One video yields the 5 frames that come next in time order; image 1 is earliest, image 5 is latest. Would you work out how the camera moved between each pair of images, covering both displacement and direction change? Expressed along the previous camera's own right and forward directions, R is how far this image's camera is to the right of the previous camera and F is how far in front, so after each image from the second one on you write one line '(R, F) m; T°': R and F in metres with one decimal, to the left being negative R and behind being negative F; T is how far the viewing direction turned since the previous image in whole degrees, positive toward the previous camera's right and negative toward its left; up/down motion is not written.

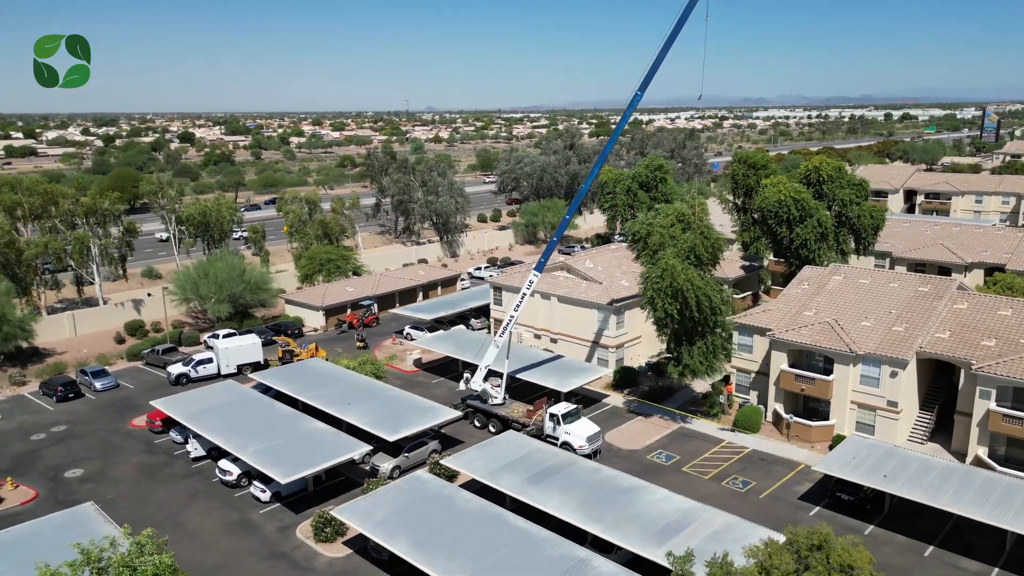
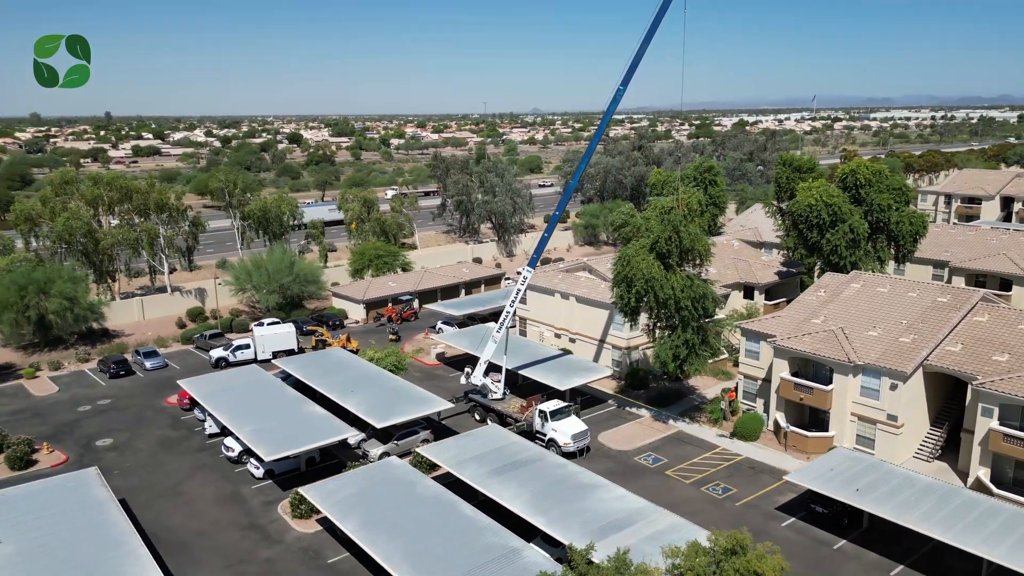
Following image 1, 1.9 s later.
(+4.5, -0.3) m; -7°
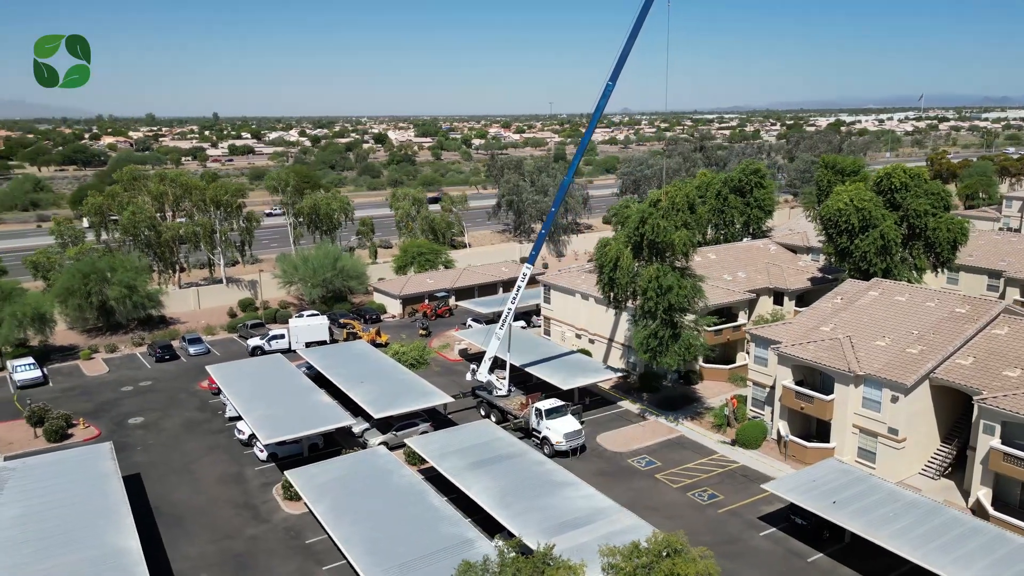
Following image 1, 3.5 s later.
(+3.6, -0.3) m; -6°
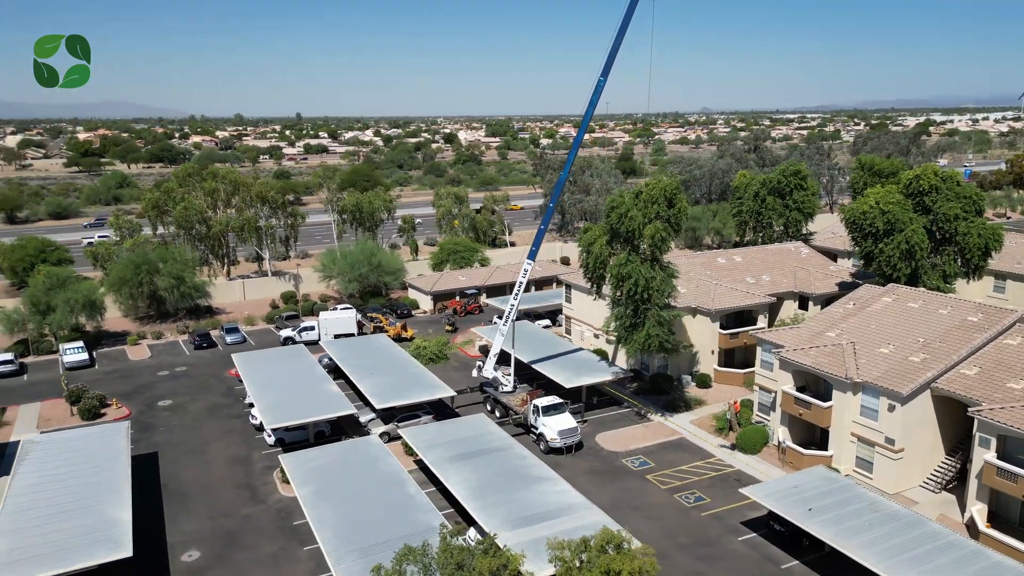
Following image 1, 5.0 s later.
(+3.0, -0.4) m; -5°
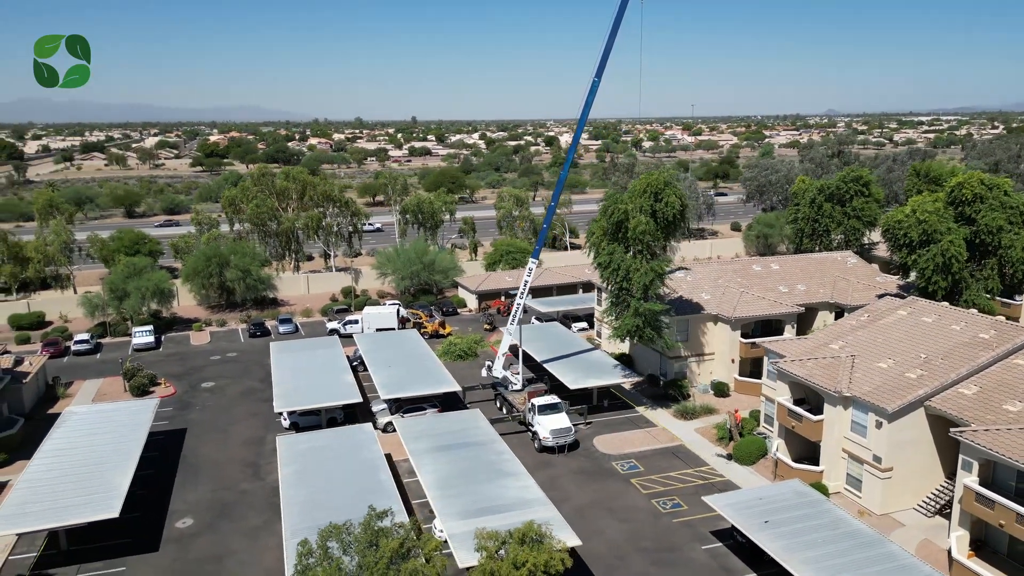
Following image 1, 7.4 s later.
(+4.6, -0.5) m; -8°
